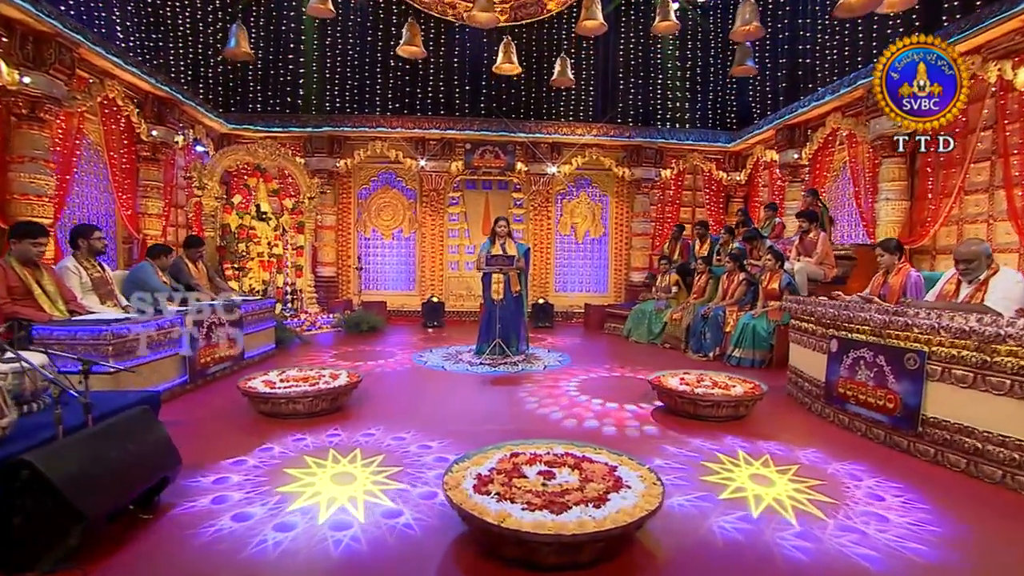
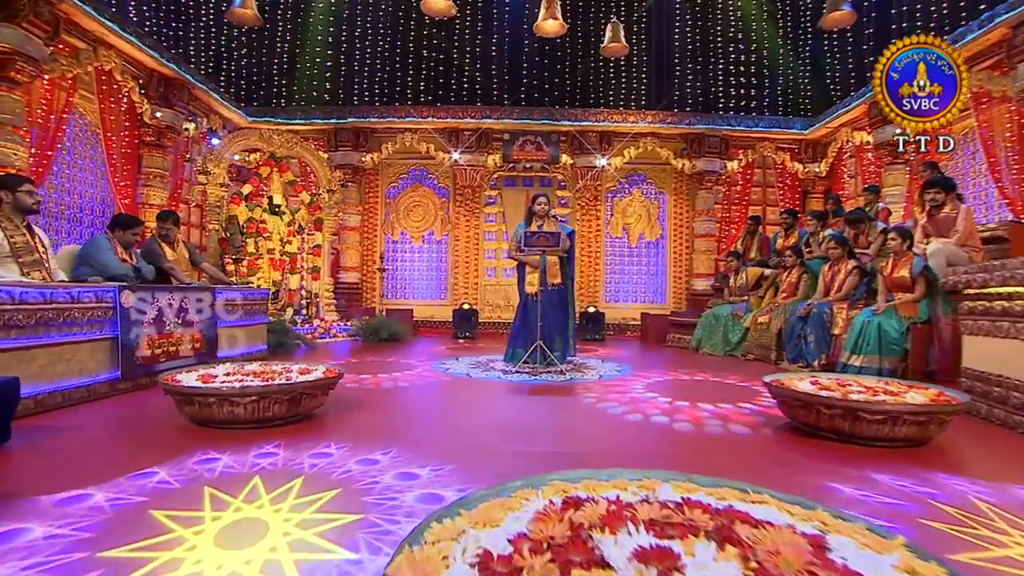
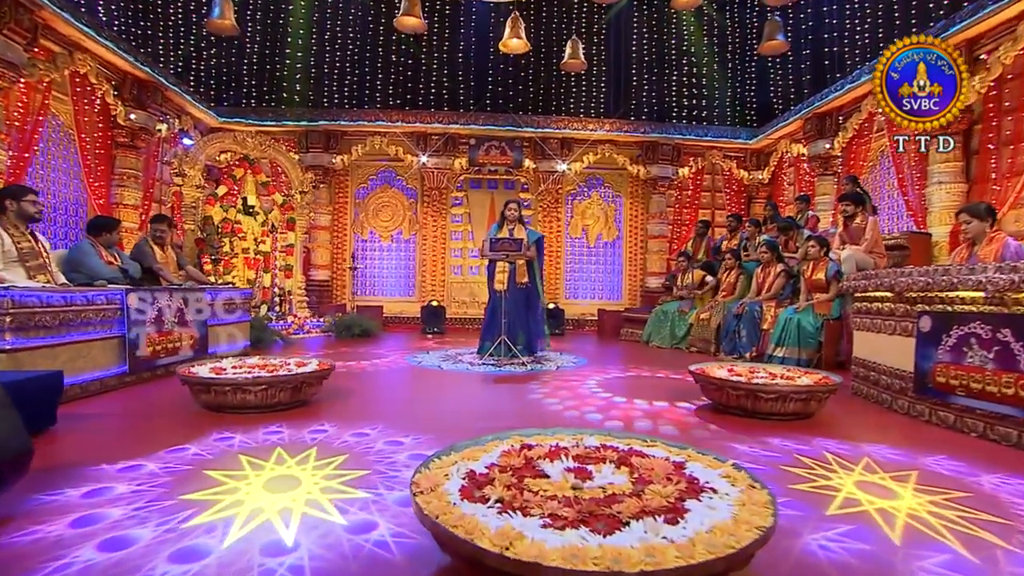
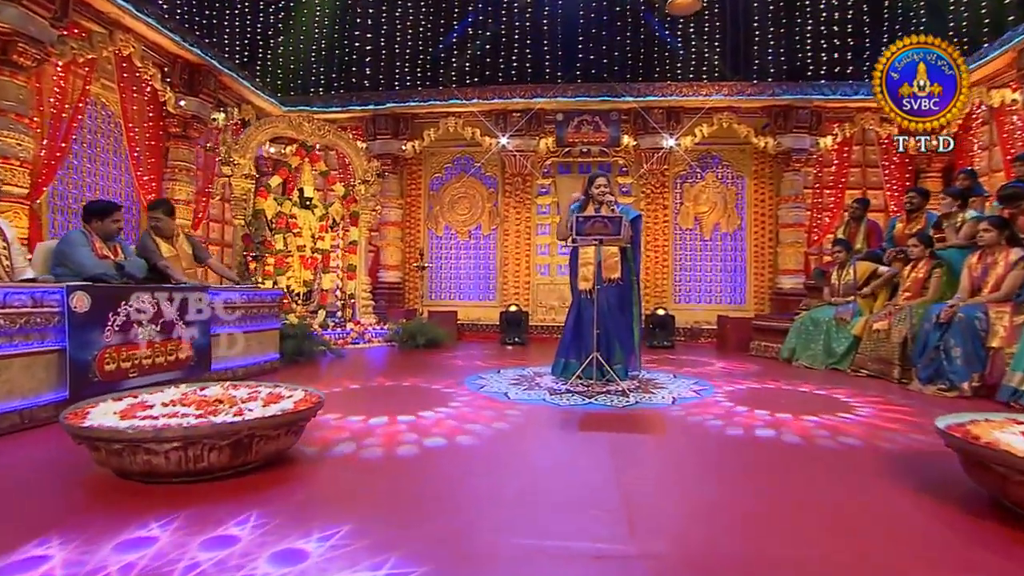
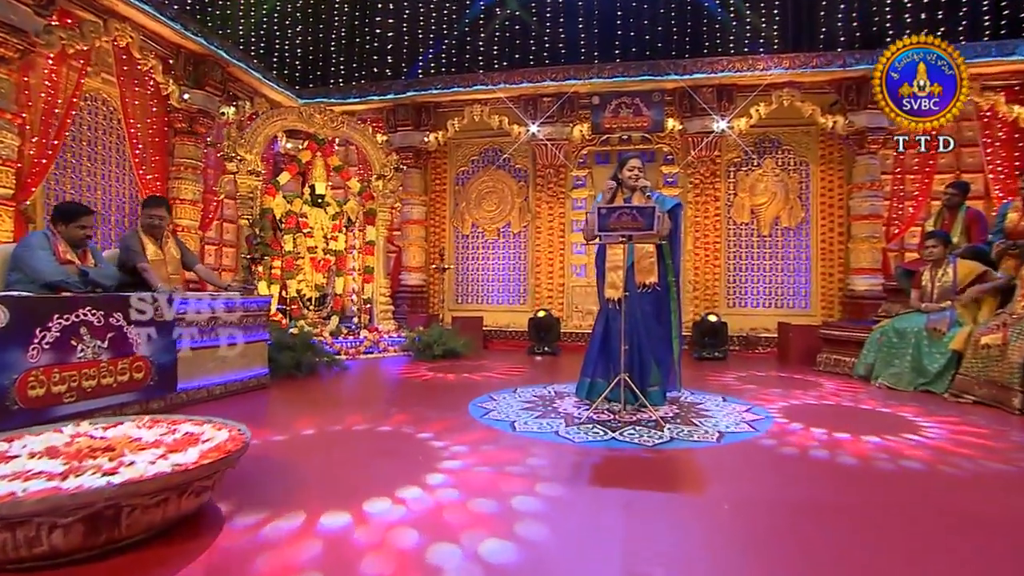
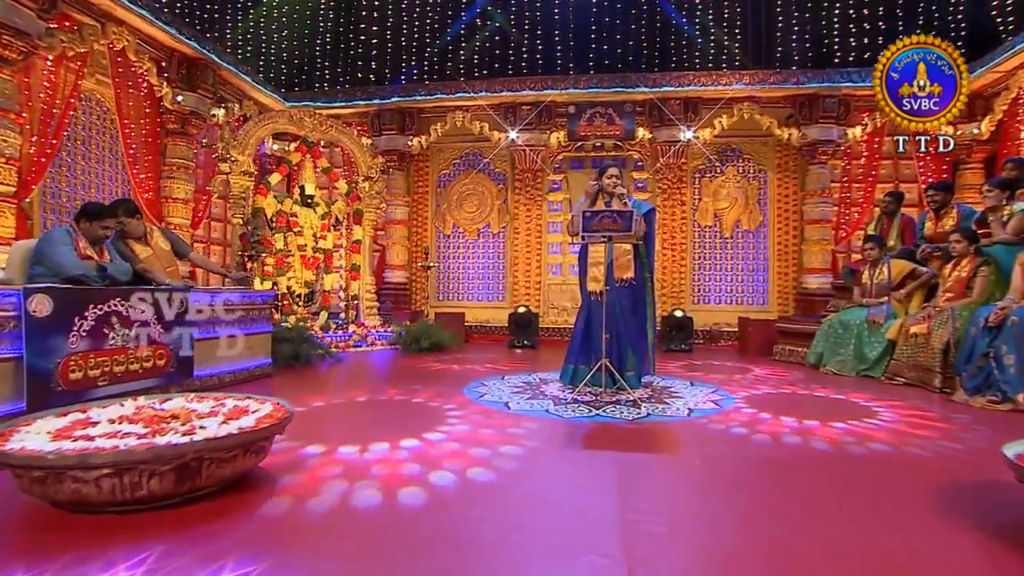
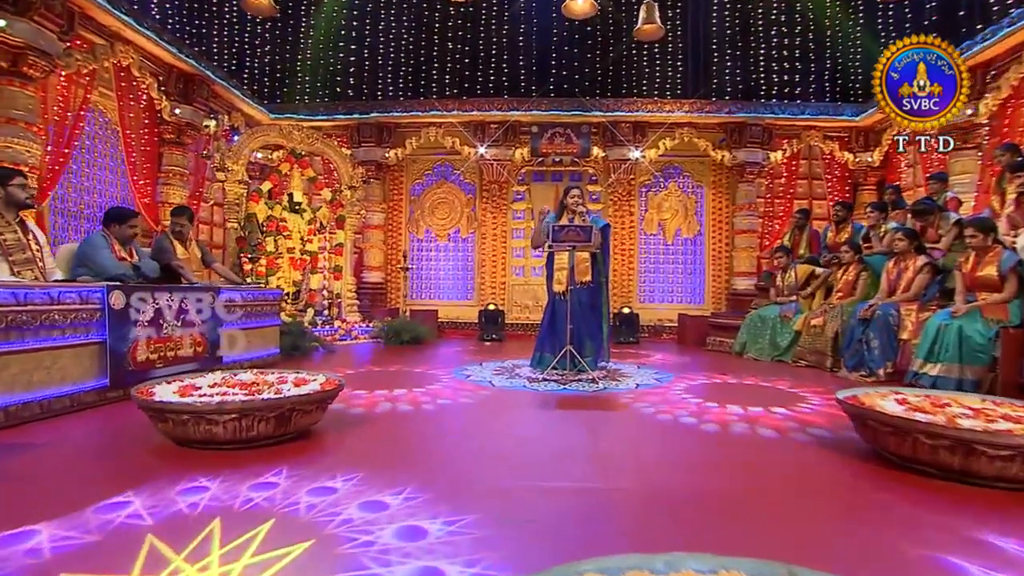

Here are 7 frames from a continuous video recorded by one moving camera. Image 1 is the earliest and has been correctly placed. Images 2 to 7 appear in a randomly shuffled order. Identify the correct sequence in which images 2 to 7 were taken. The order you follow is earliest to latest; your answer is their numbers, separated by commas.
3, 2, 7, 4, 6, 5
